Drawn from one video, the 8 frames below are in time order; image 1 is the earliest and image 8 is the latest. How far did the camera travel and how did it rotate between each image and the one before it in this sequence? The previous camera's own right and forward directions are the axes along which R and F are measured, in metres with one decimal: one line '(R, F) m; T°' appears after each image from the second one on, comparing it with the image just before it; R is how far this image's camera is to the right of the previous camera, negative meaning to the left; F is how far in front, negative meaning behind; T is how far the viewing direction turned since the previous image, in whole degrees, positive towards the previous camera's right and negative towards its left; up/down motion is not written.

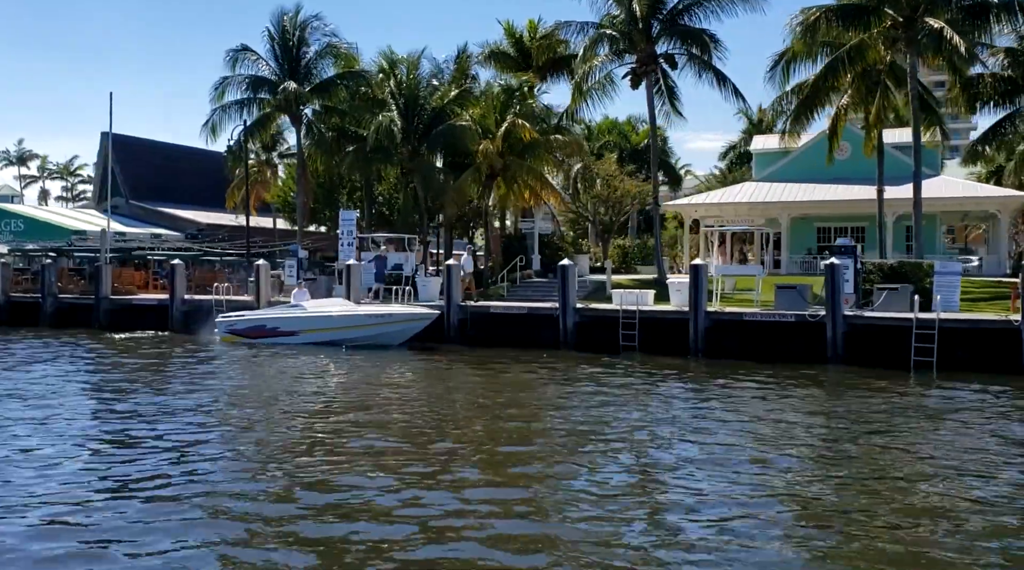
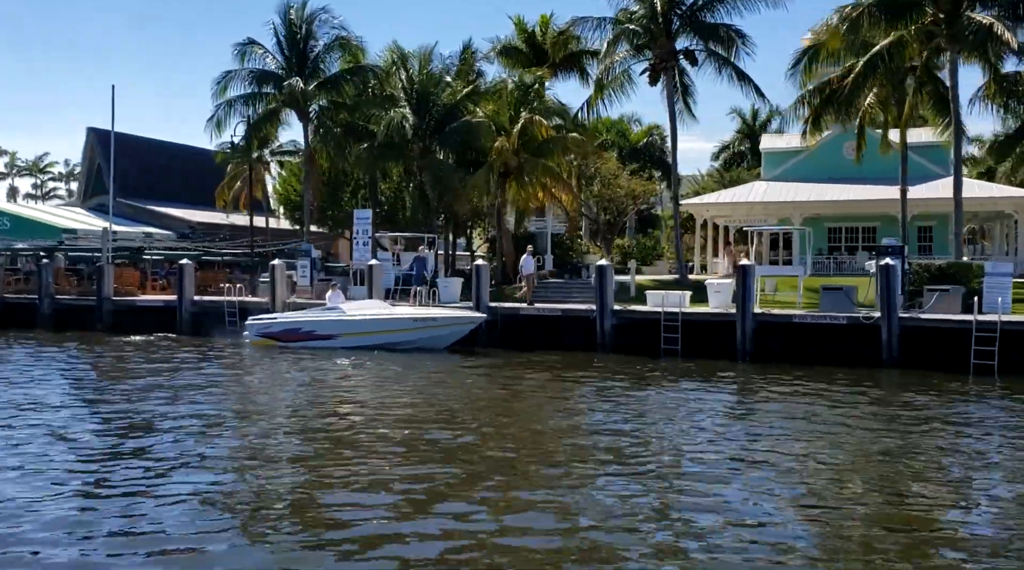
(-1.7, +0.9) m; +2°
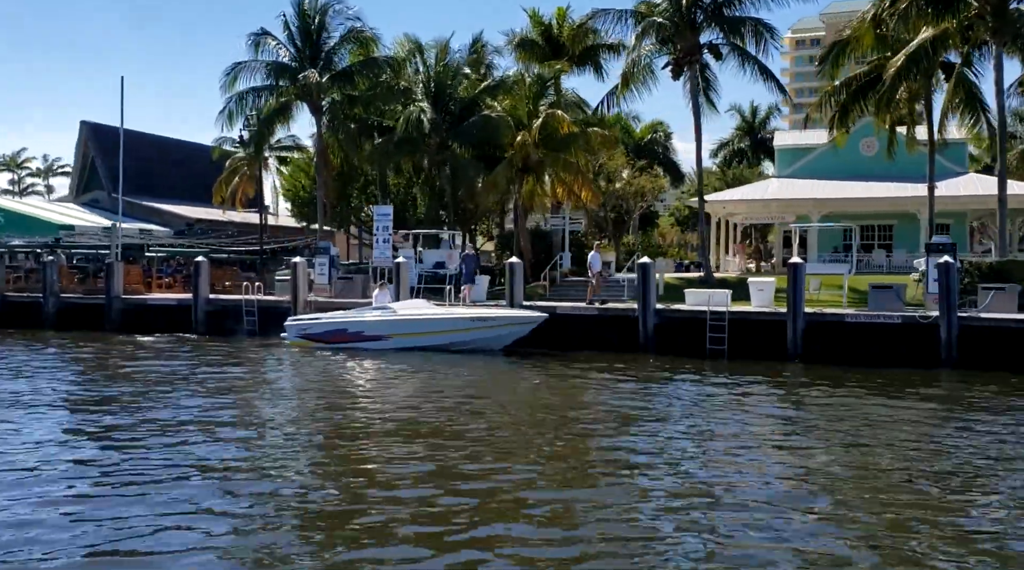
(-1.6, +0.8) m; +1°
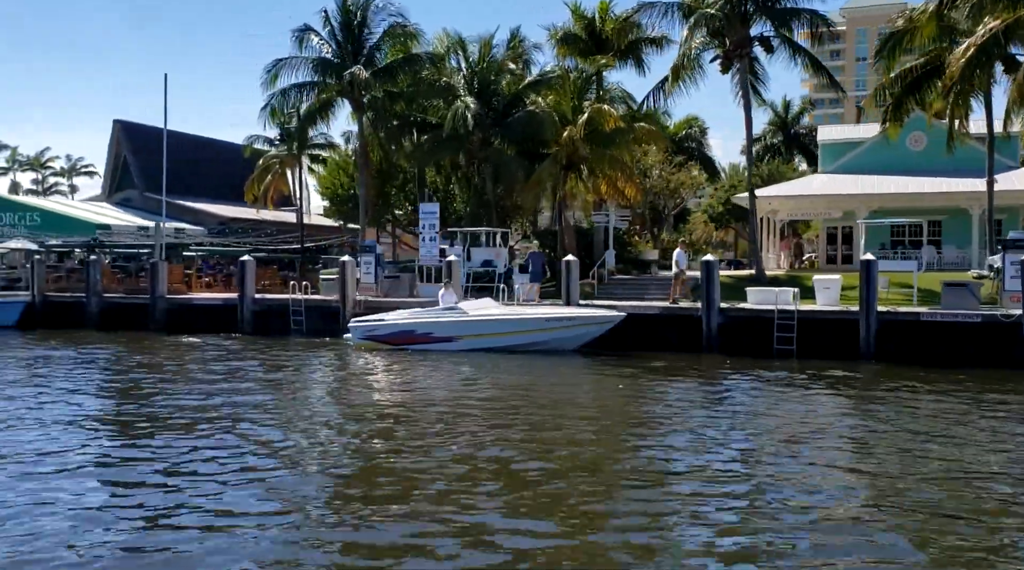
(-1.1, +0.6) m; -1°
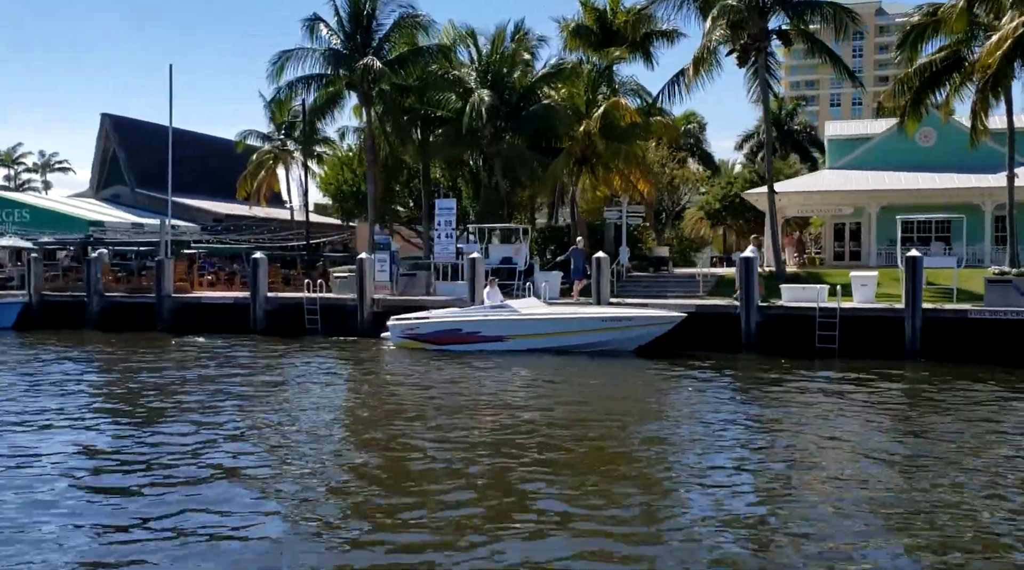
(-1.4, +0.7) m; +2°
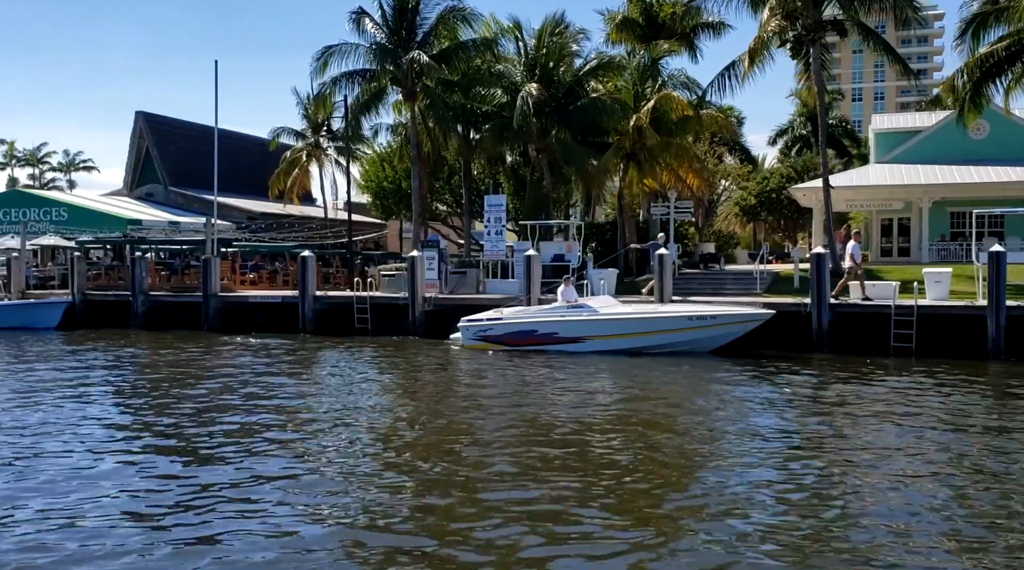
(-1.0, +0.6) m; -1°
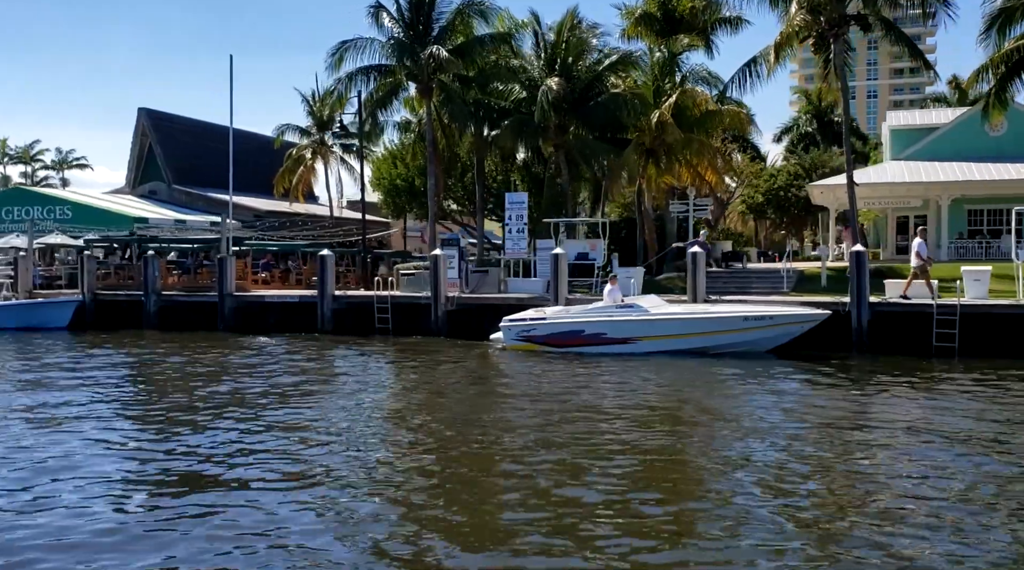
(-0.9, +0.6) m; +1°
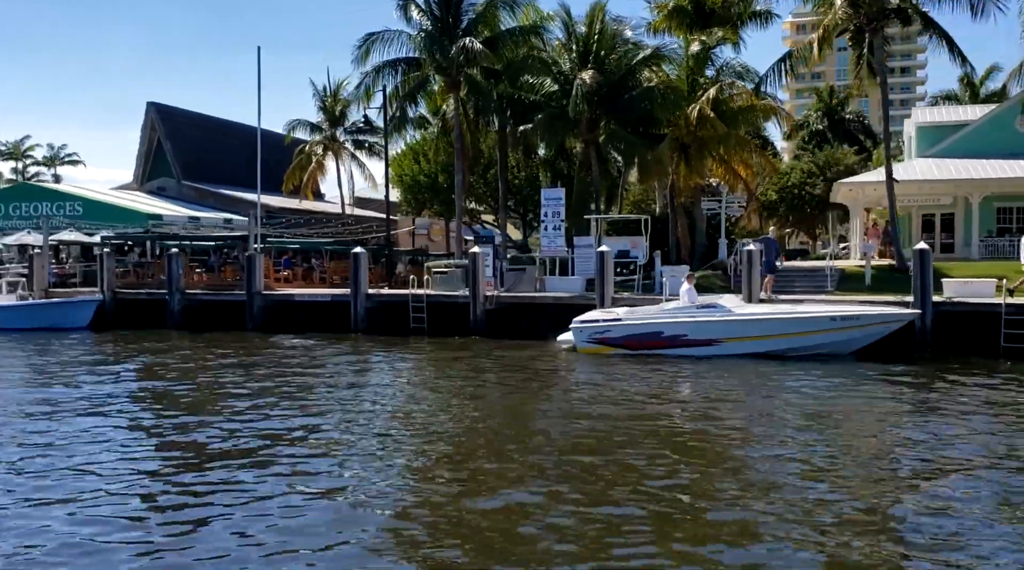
(-1.4, +0.8) m; +1°
